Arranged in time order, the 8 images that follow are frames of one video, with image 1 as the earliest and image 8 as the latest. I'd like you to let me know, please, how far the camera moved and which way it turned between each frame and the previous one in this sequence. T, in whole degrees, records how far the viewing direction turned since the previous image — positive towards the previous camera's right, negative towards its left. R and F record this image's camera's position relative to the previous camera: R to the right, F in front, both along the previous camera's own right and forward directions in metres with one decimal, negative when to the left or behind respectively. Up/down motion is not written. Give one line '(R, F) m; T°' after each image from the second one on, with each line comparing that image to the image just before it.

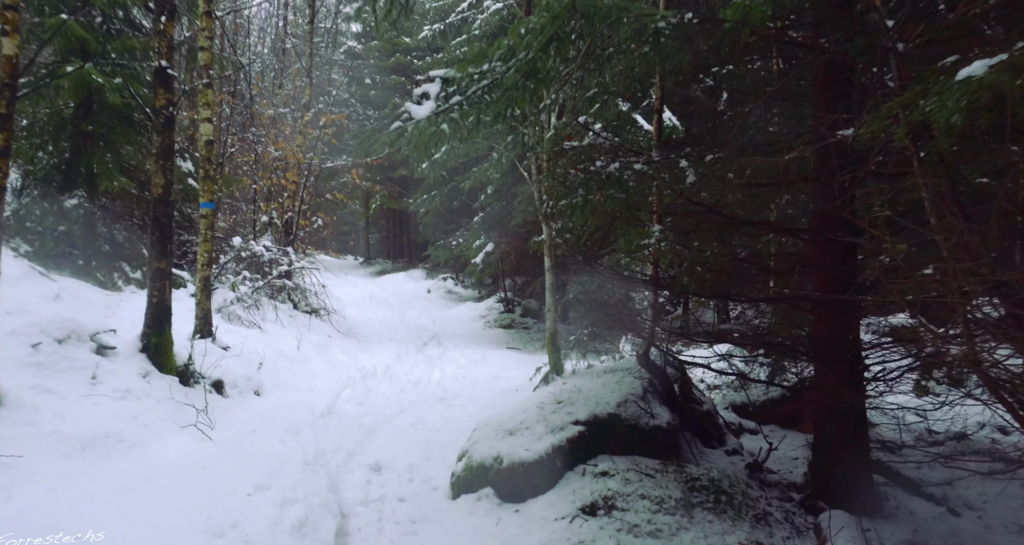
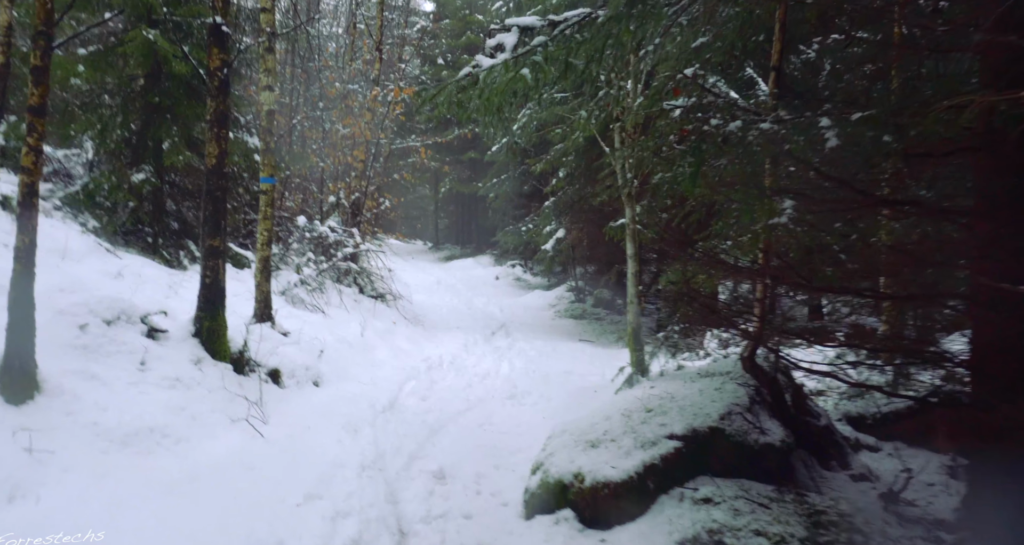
(-0.2, +1.0) m; -5°
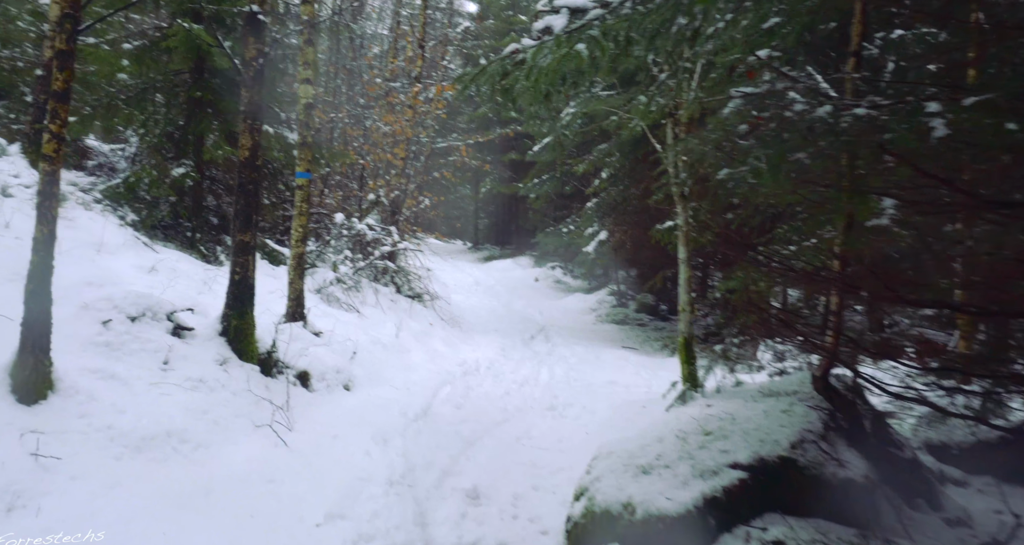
(-0.1, +0.6) m; -3°
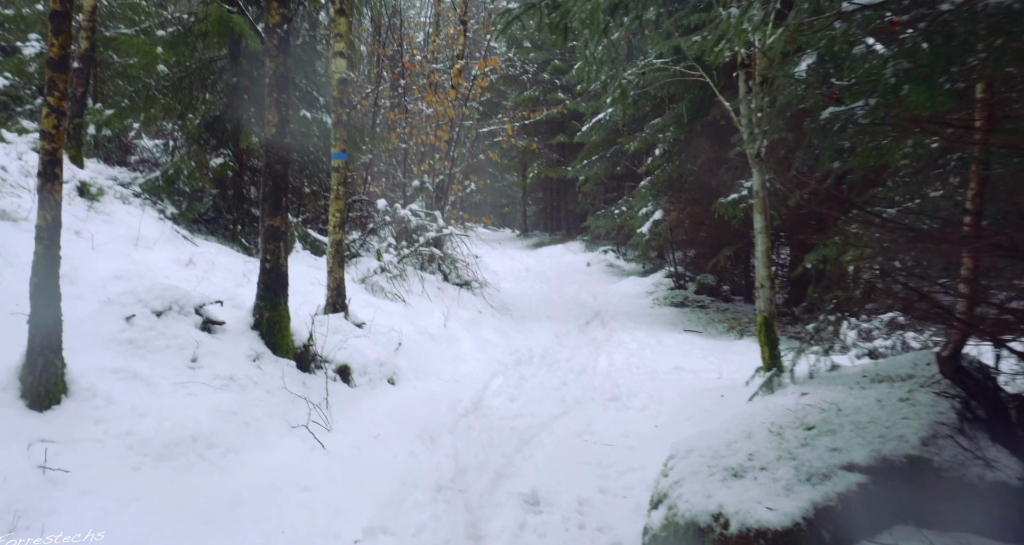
(-0.1, +0.9) m; -4°
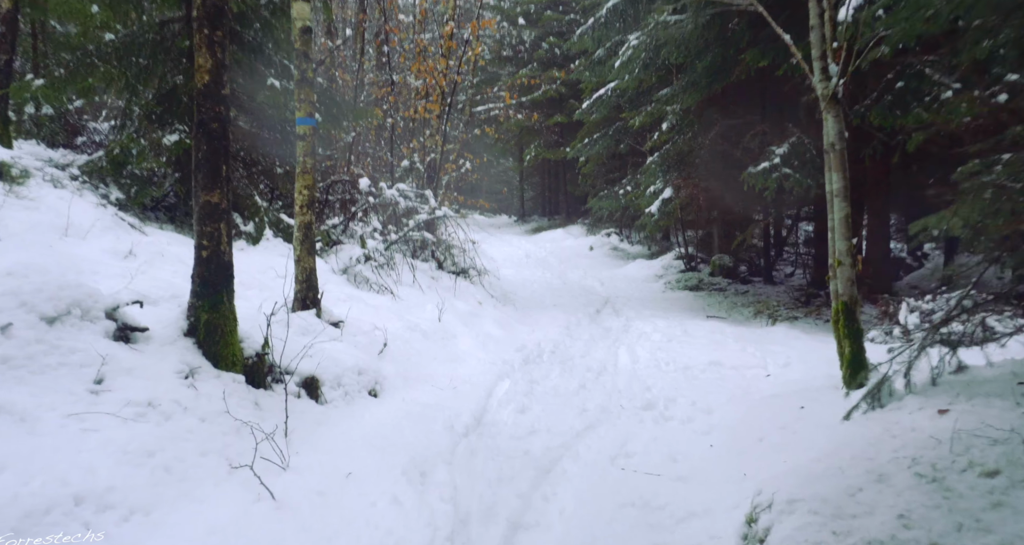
(-0.1, +1.8) m; 0°
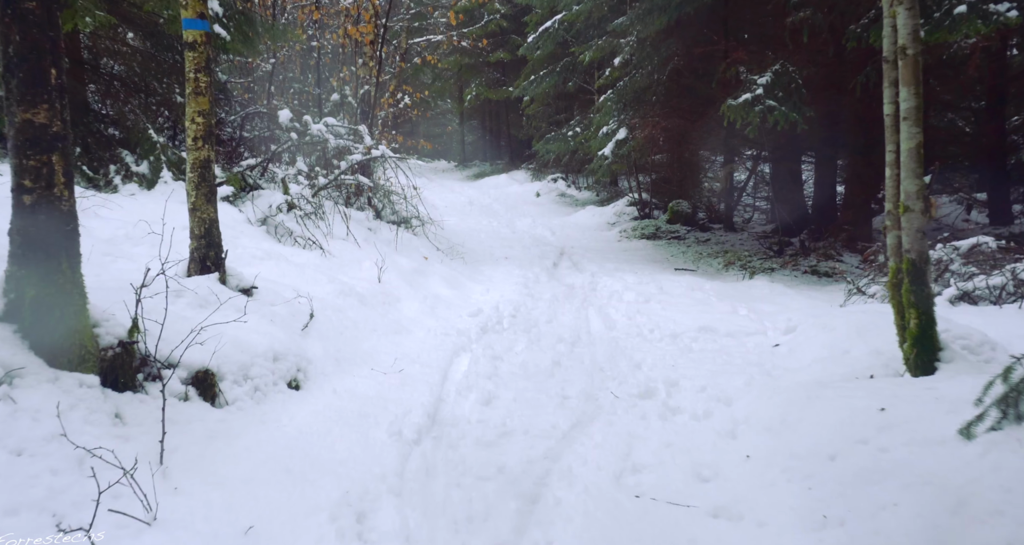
(-0.2, +1.7) m; +5°
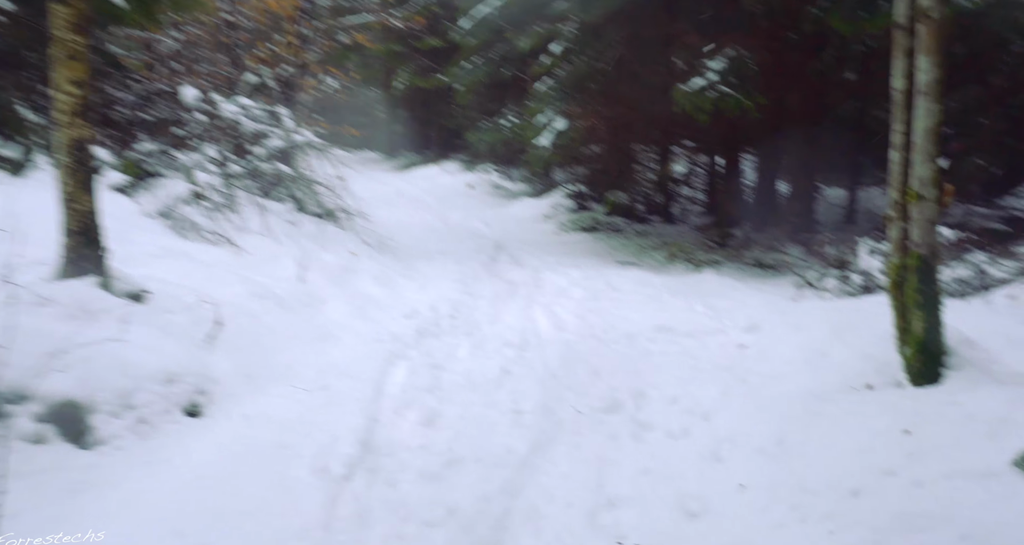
(-0.1, +0.8) m; +5°
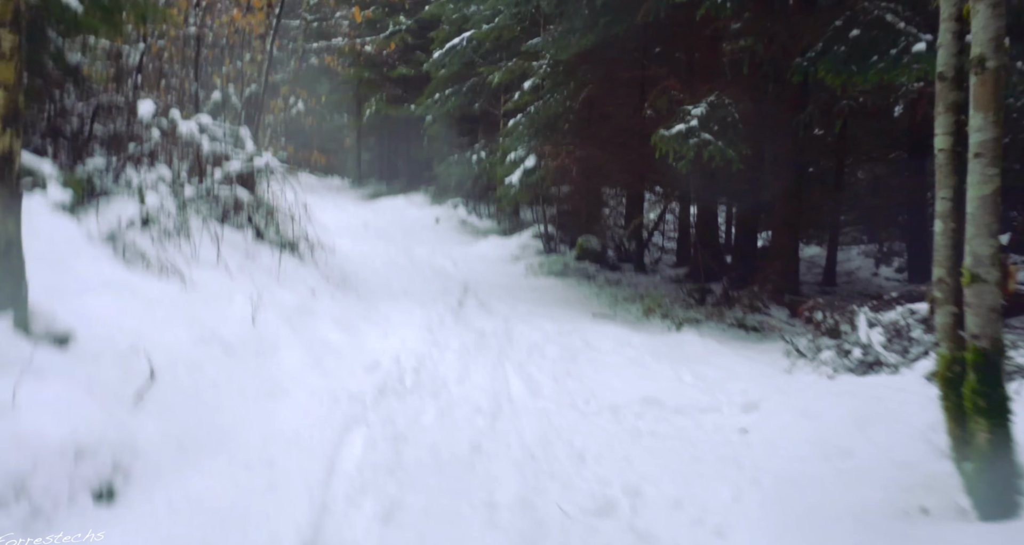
(-0.1, +0.8) m; +3°
